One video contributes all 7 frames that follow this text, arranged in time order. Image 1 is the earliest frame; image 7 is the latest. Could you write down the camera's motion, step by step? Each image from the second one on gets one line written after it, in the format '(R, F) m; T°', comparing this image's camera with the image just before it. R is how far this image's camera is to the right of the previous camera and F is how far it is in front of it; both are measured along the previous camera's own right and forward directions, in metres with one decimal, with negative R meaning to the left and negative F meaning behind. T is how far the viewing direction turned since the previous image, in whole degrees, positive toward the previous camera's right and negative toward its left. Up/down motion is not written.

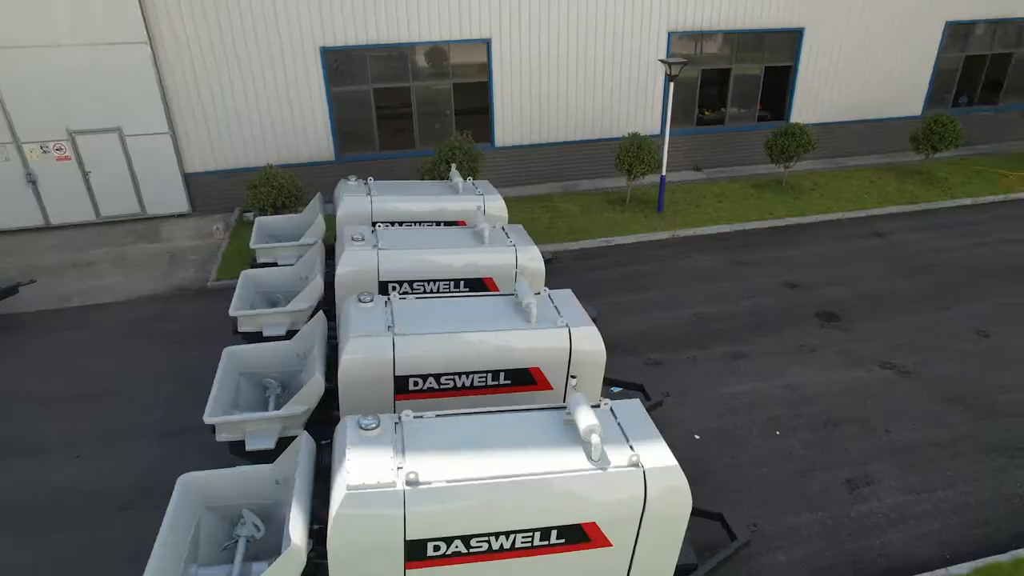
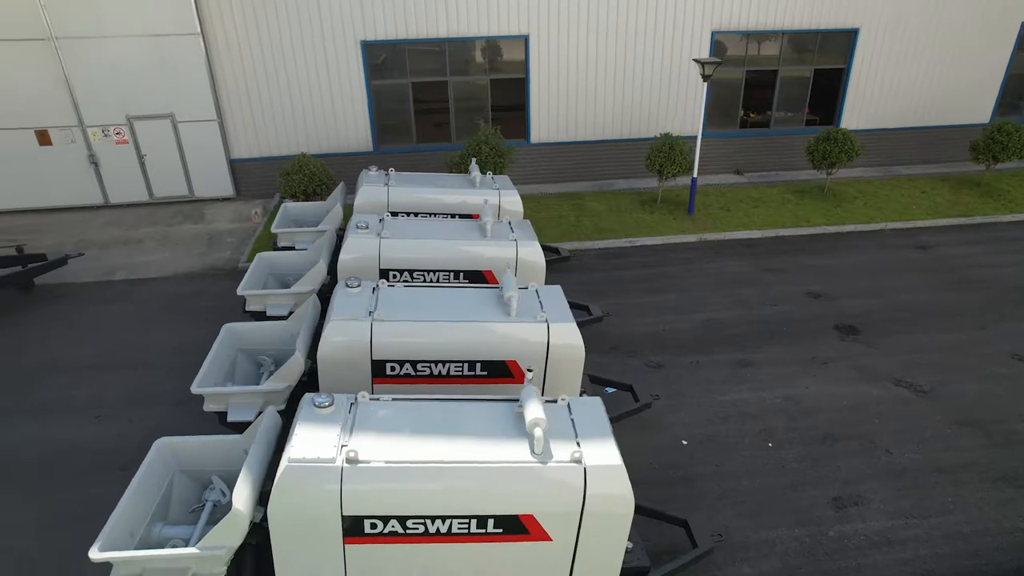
(+0.8, 0.0) m; -5°
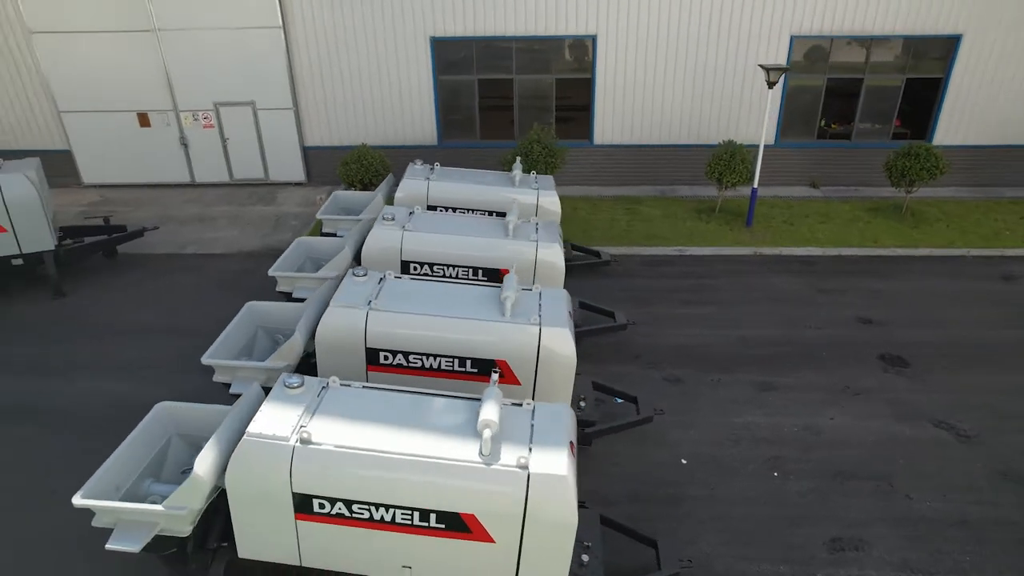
(+1.0, 0.0) m; -8°
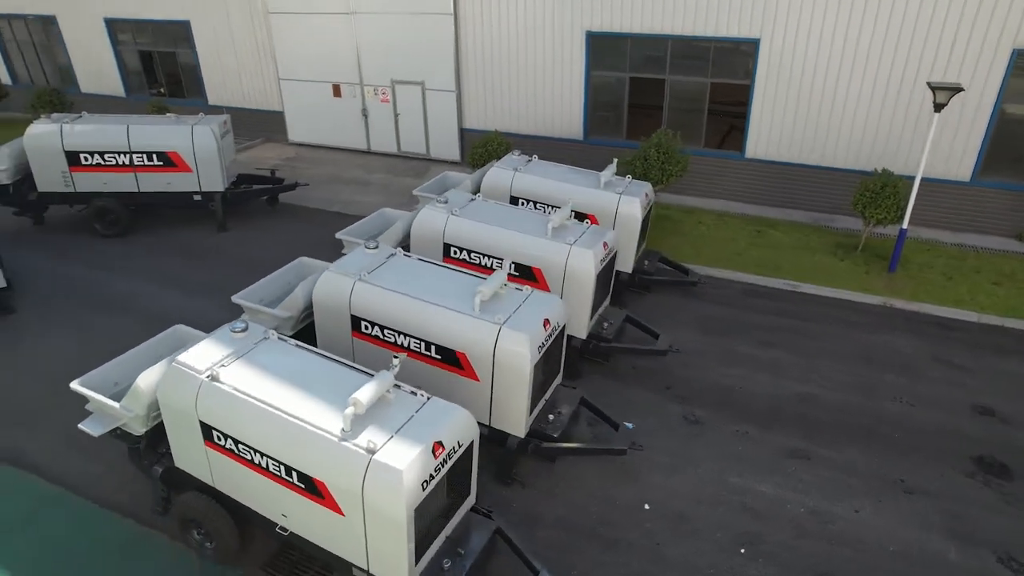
(+2.4, +0.5) m; -20°
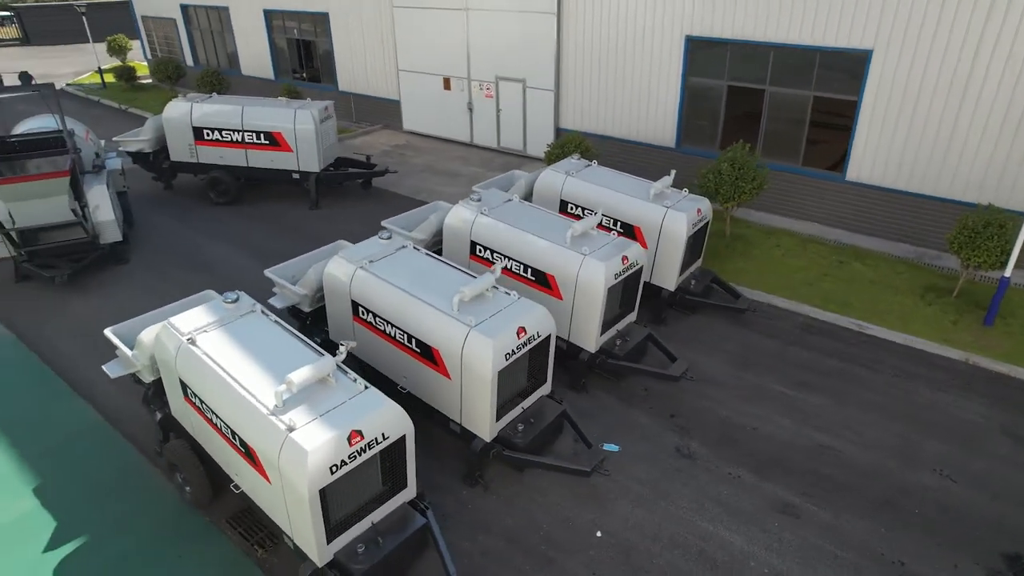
(+1.6, +0.2) m; -13°
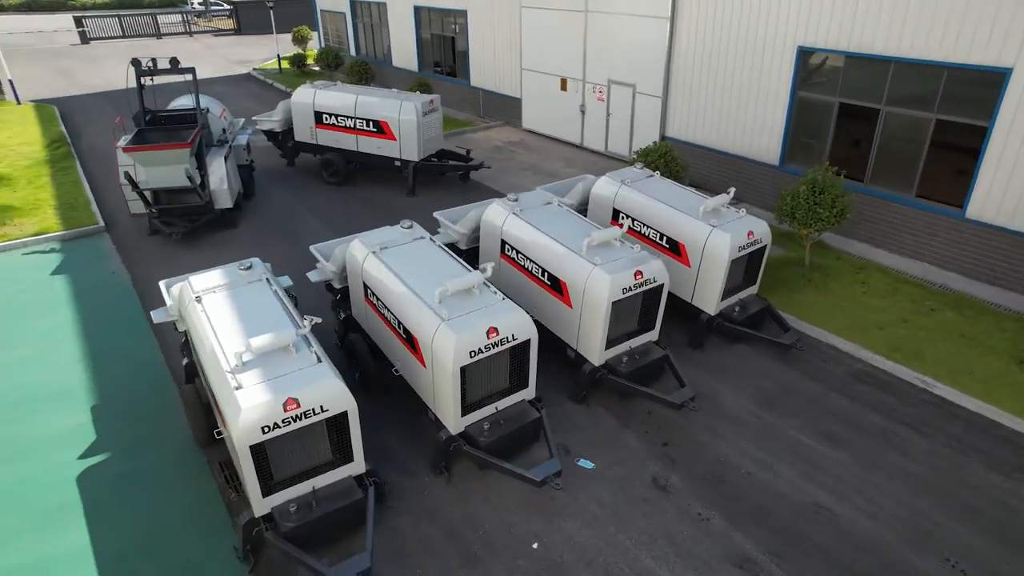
(+1.8, +0.2) m; -14°
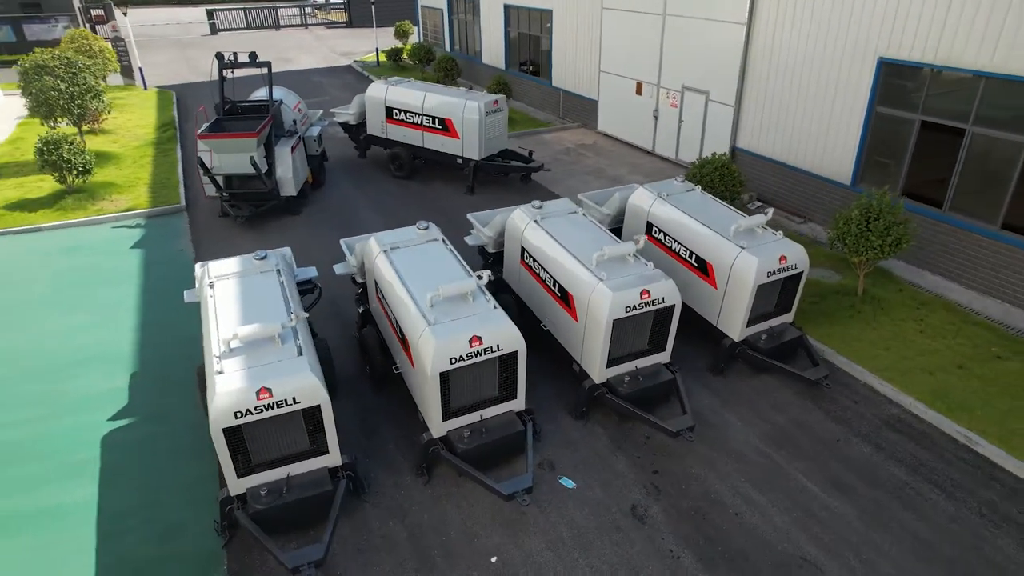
(+1.1, +0.1) m; -9°
